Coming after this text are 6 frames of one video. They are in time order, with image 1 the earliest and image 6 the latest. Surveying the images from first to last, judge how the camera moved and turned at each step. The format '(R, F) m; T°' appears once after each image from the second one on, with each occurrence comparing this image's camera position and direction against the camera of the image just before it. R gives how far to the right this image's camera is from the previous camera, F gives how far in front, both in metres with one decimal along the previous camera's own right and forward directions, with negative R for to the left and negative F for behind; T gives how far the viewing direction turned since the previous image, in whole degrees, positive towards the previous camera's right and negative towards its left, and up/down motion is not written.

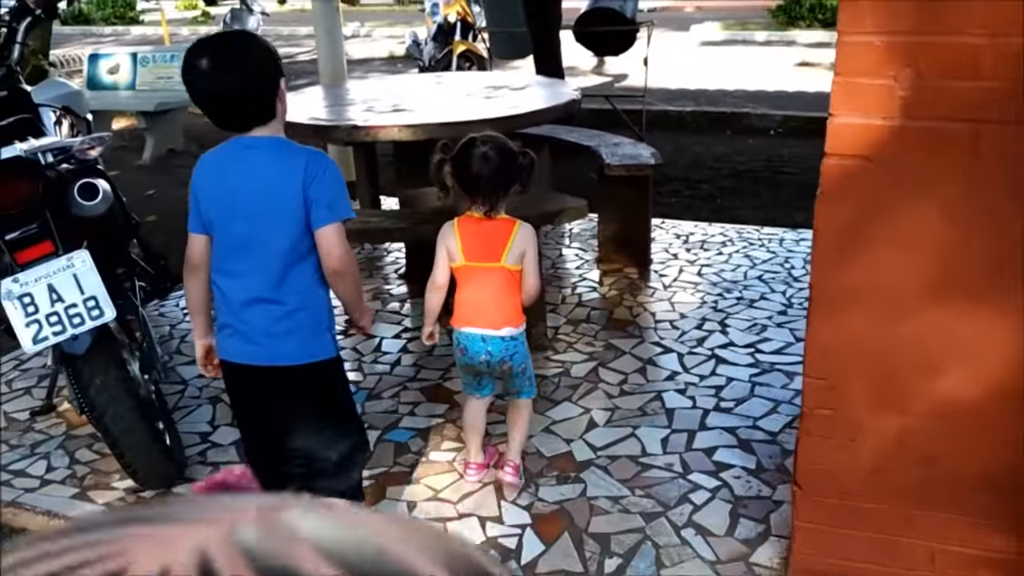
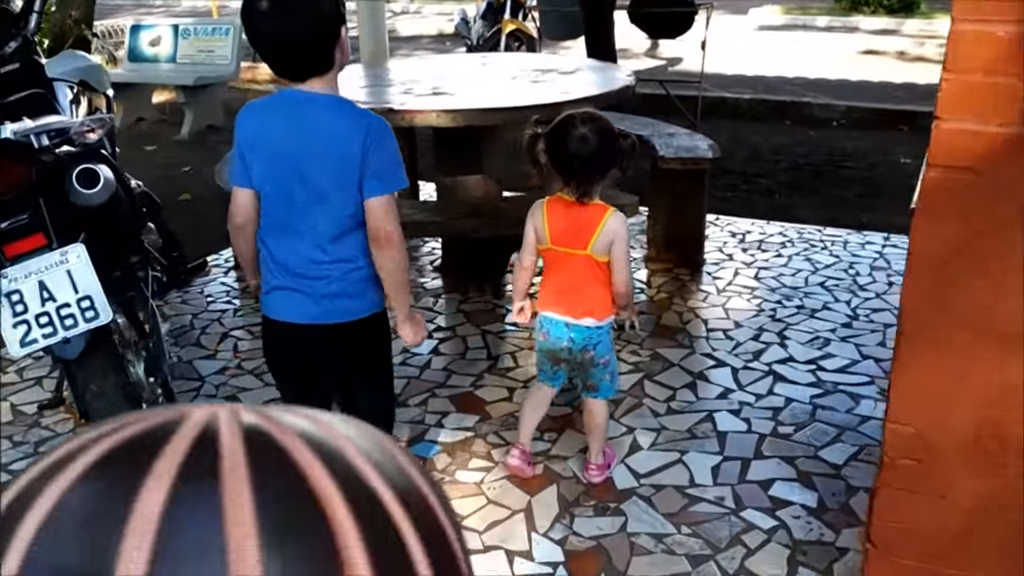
(0.0, +0.3) m; -3°
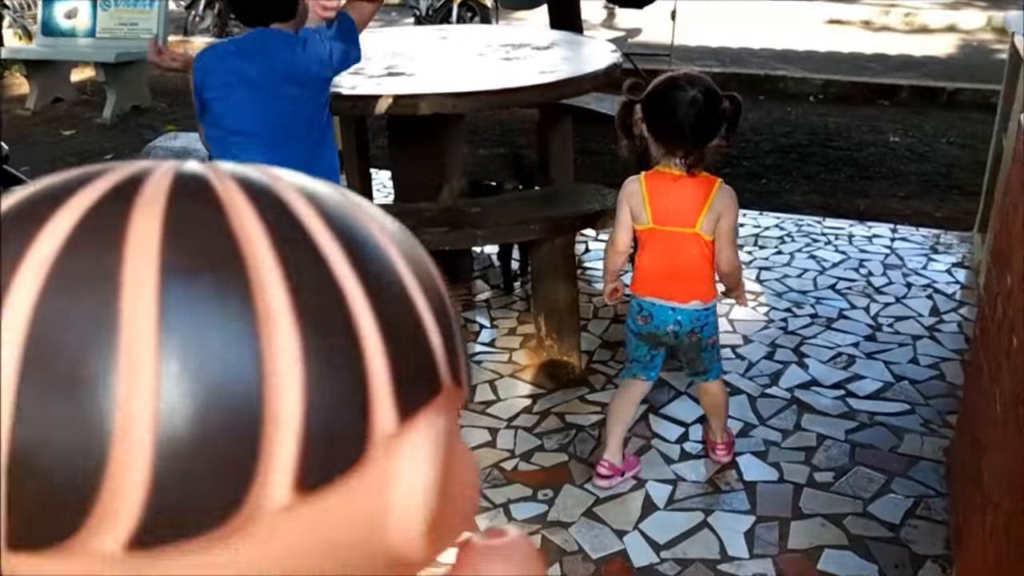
(-0.1, +0.6) m; +3°
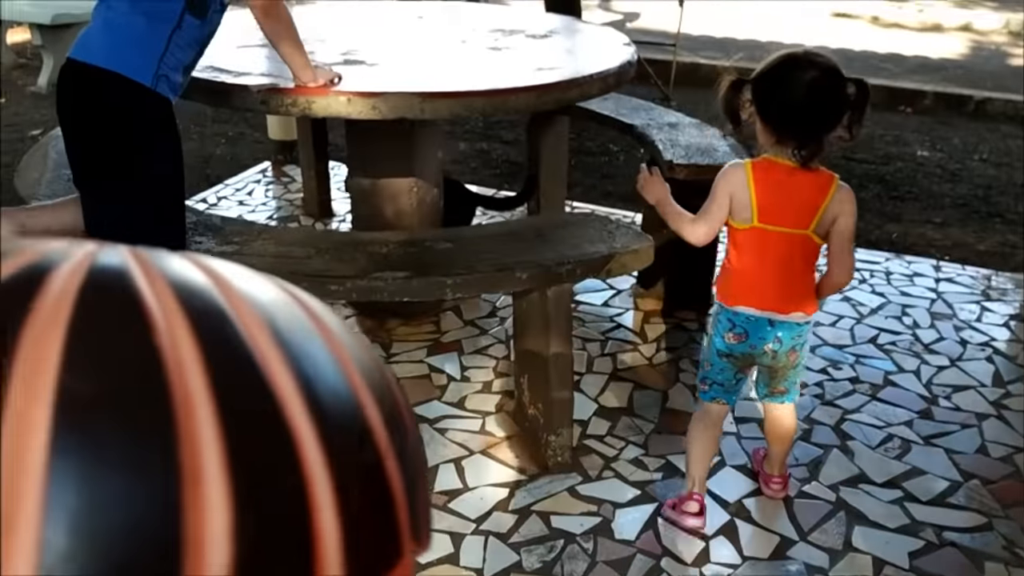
(0.0, +0.7) m; +1°
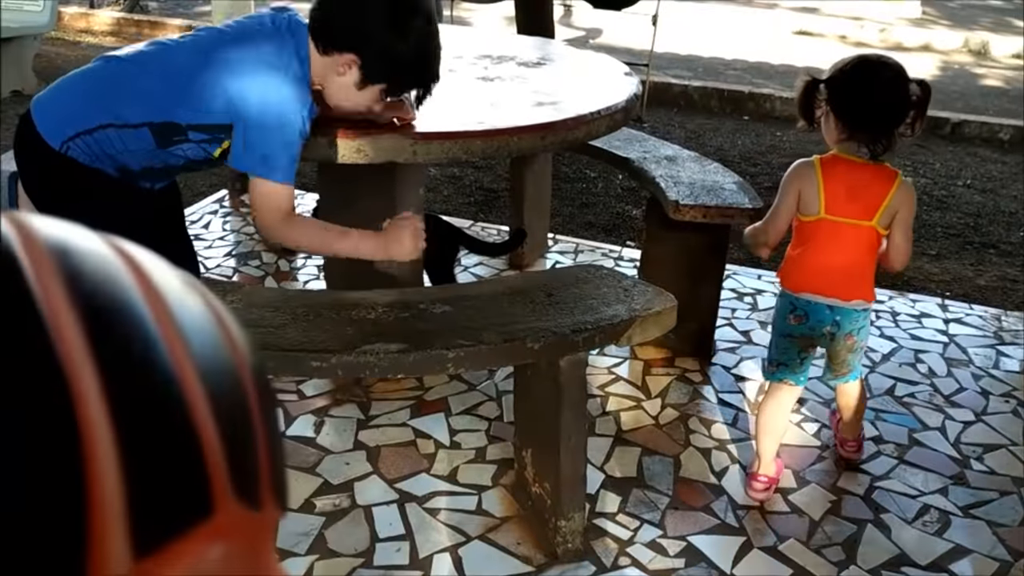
(-0.1, +0.3) m; +3°
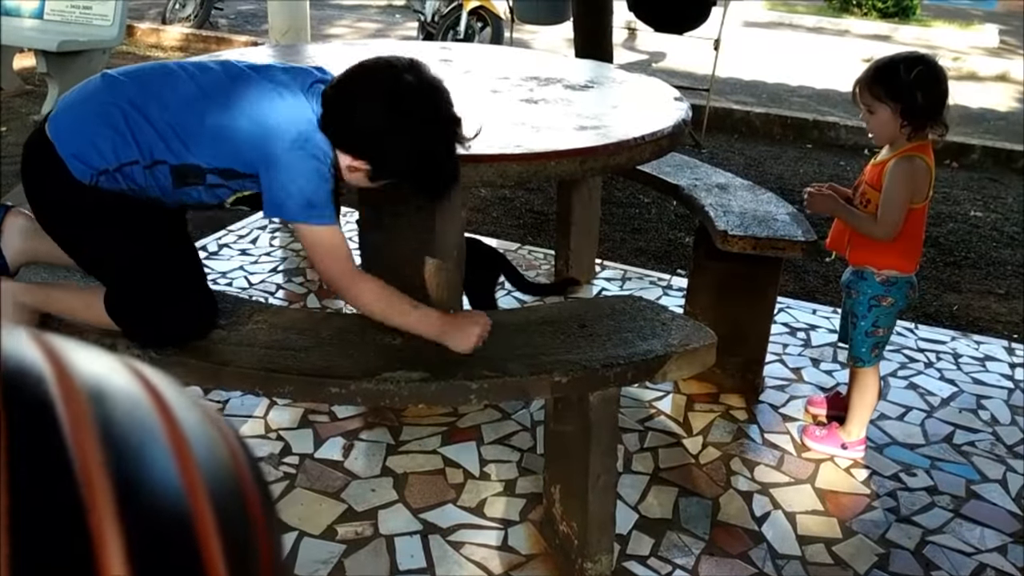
(+0.1, +0.1) m; -4°
